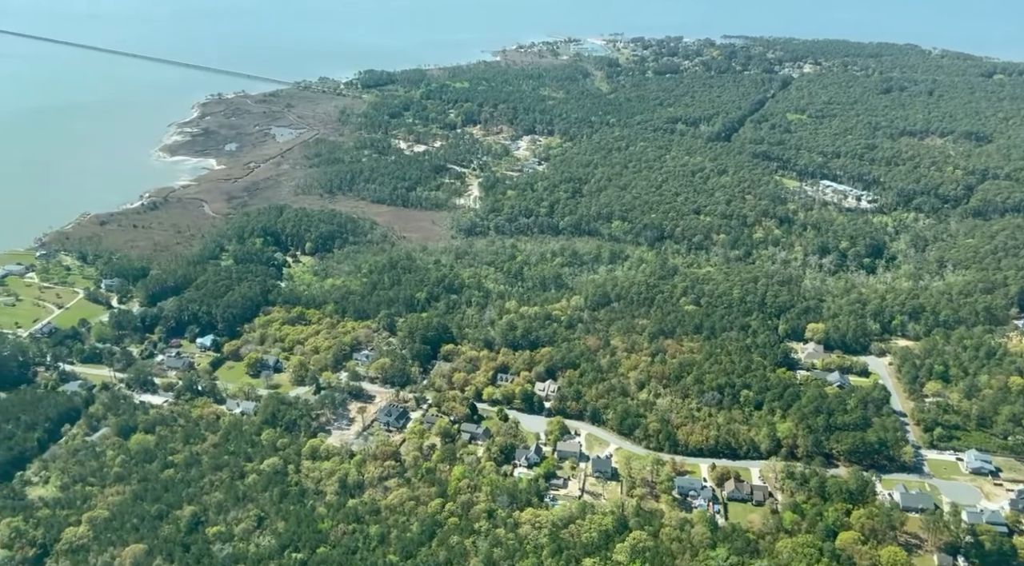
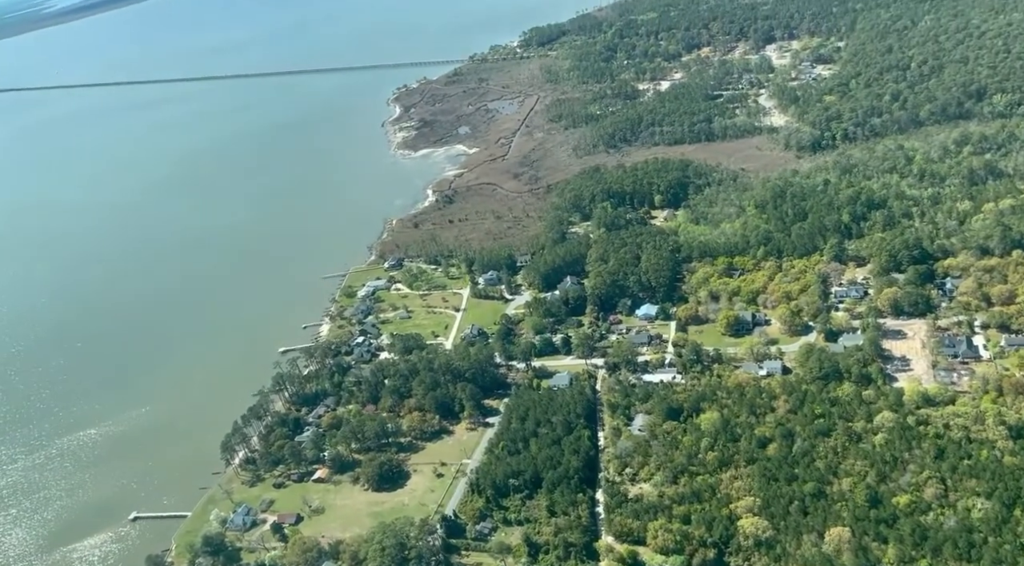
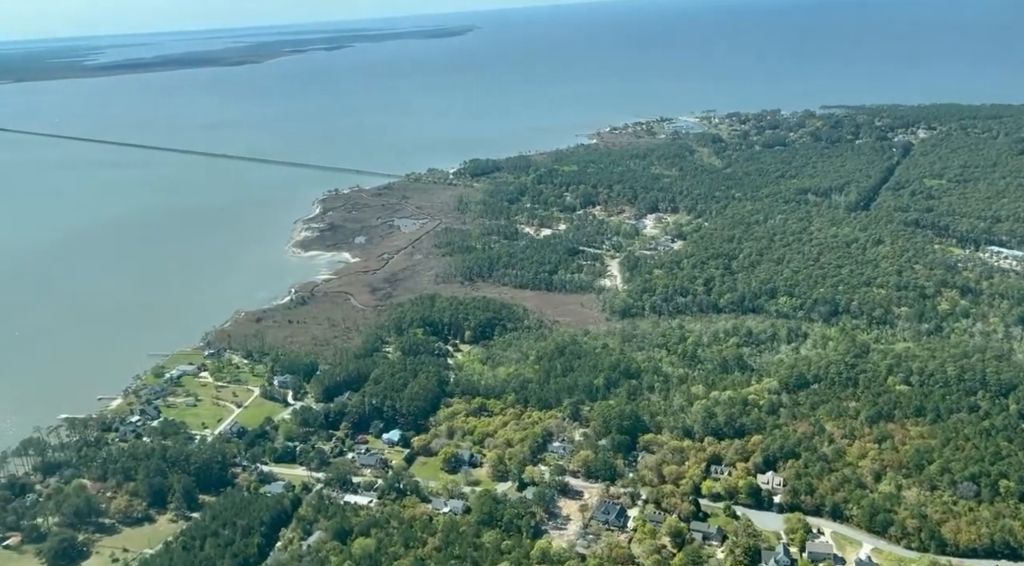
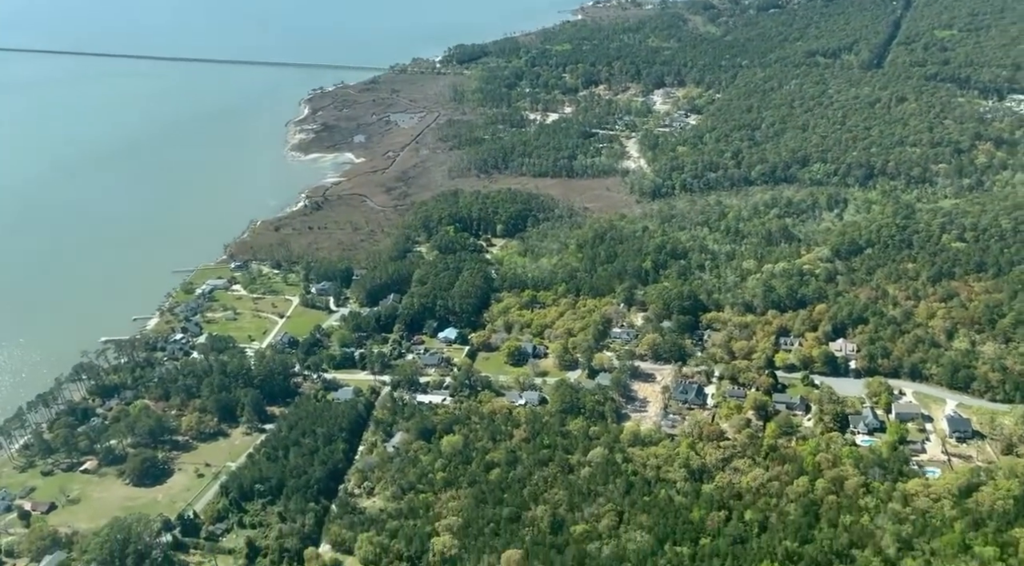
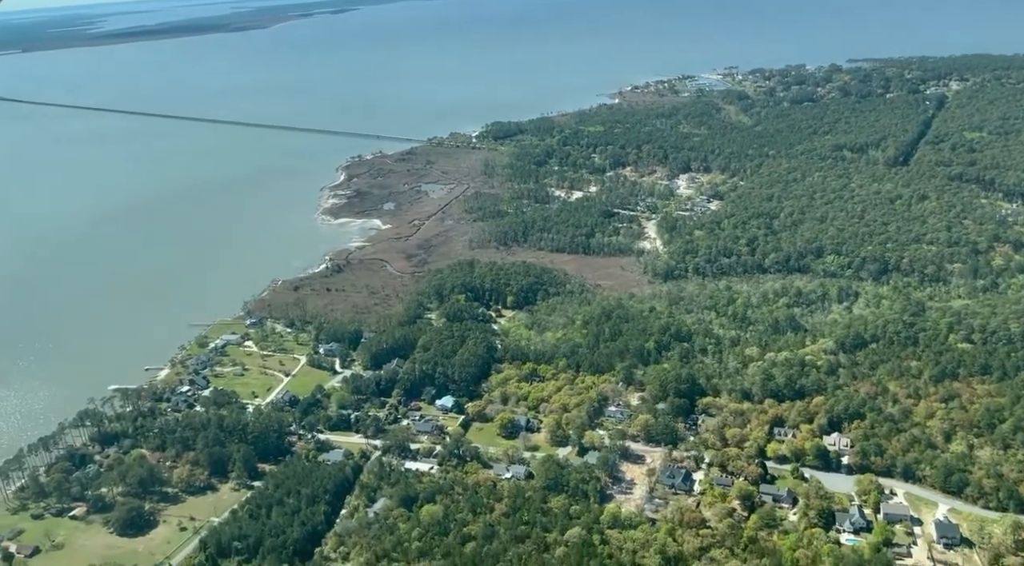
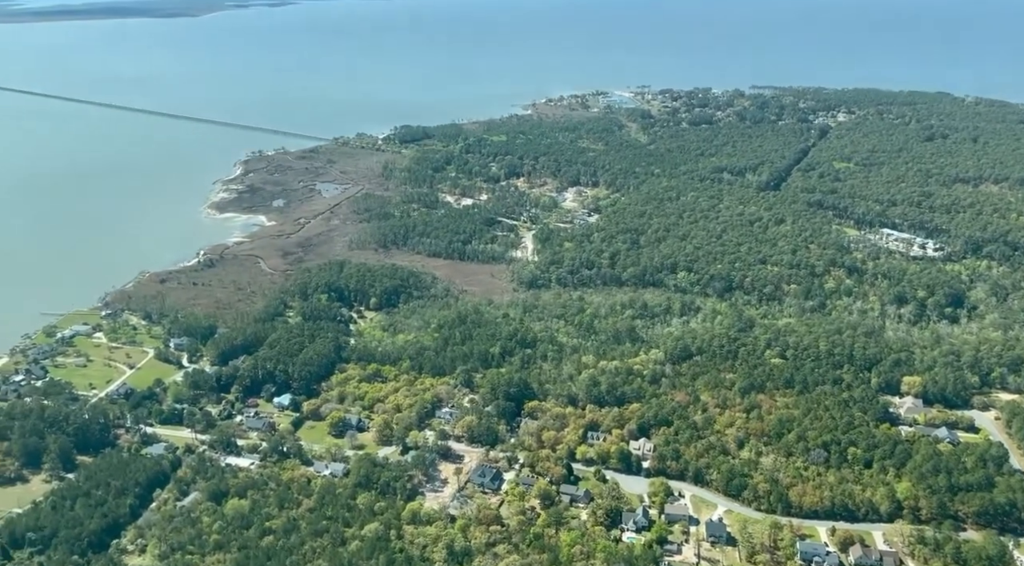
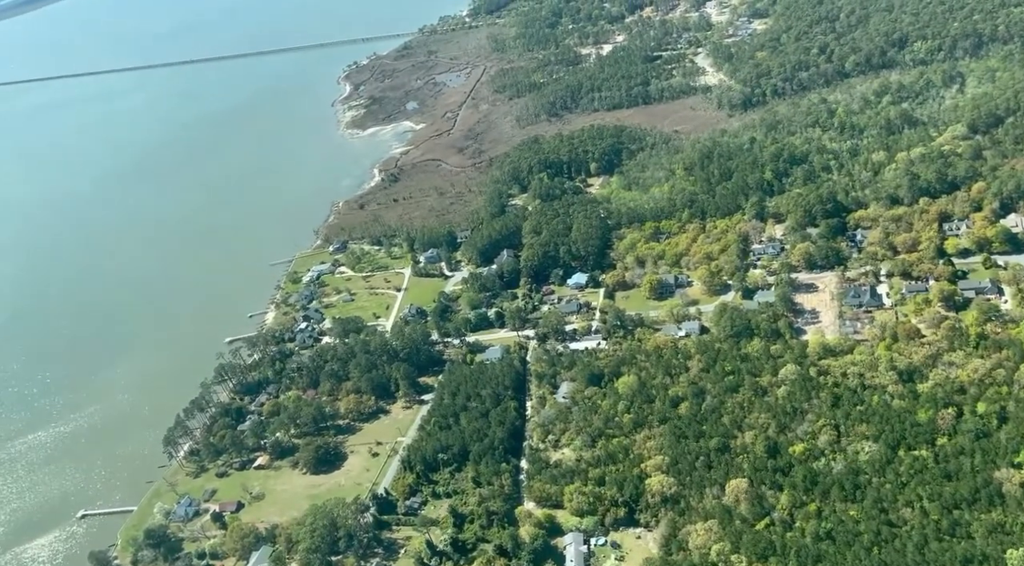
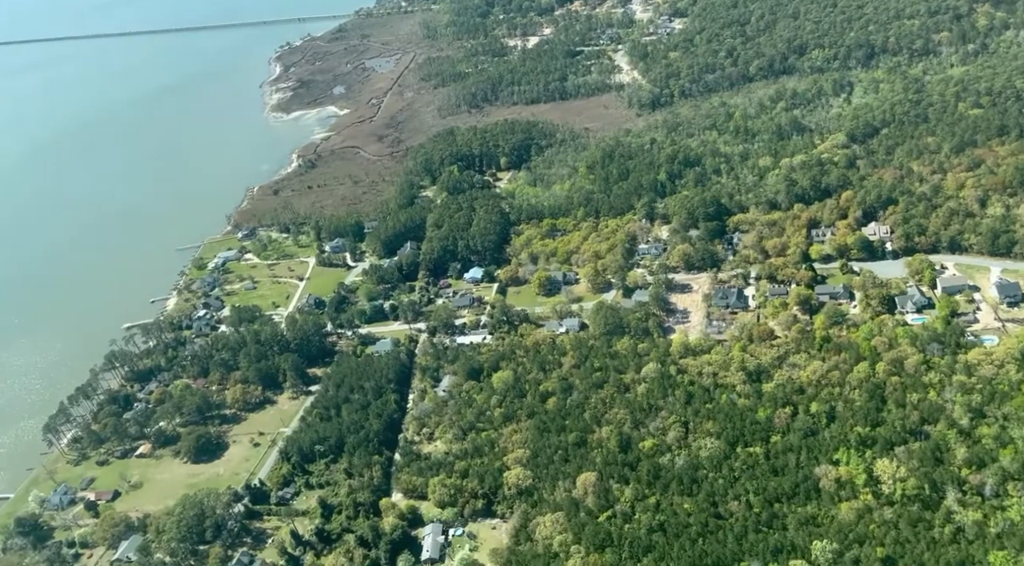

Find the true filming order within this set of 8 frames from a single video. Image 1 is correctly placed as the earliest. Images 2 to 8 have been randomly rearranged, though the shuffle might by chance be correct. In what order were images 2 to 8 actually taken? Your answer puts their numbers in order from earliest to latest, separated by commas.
6, 3, 5, 4, 8, 7, 2
